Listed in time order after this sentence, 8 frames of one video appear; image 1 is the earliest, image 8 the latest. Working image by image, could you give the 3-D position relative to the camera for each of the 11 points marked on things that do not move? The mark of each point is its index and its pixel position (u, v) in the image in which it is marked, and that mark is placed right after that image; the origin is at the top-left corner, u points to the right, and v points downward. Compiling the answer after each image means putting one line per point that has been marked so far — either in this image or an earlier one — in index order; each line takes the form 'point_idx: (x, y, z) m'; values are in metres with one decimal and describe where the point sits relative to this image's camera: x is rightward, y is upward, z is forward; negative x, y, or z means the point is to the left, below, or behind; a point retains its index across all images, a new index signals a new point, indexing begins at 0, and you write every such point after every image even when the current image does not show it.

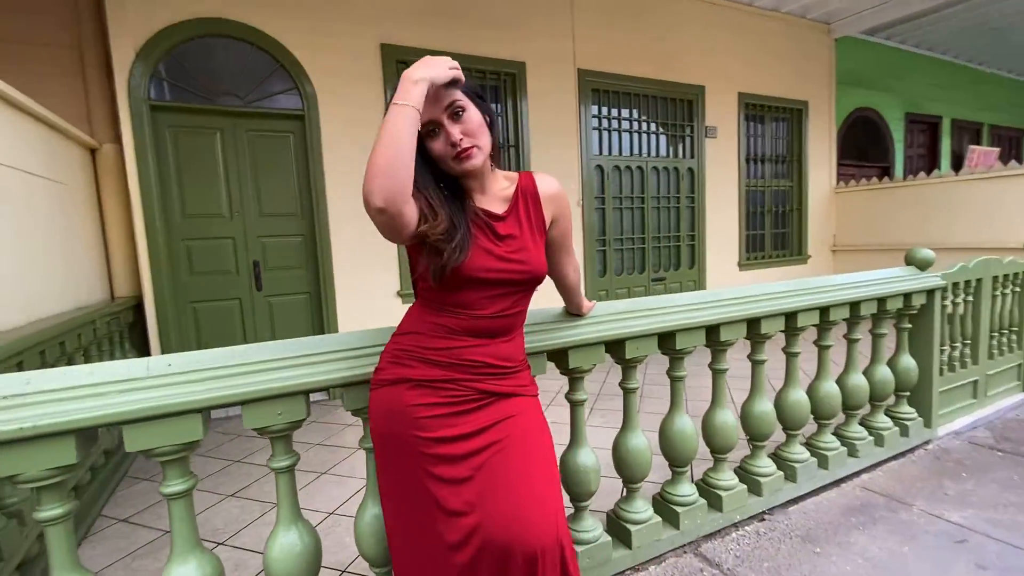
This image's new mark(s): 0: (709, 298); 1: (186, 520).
0: (+0.7, 0.0, +1.9) m
1: (-0.8, -0.6, +1.2) m
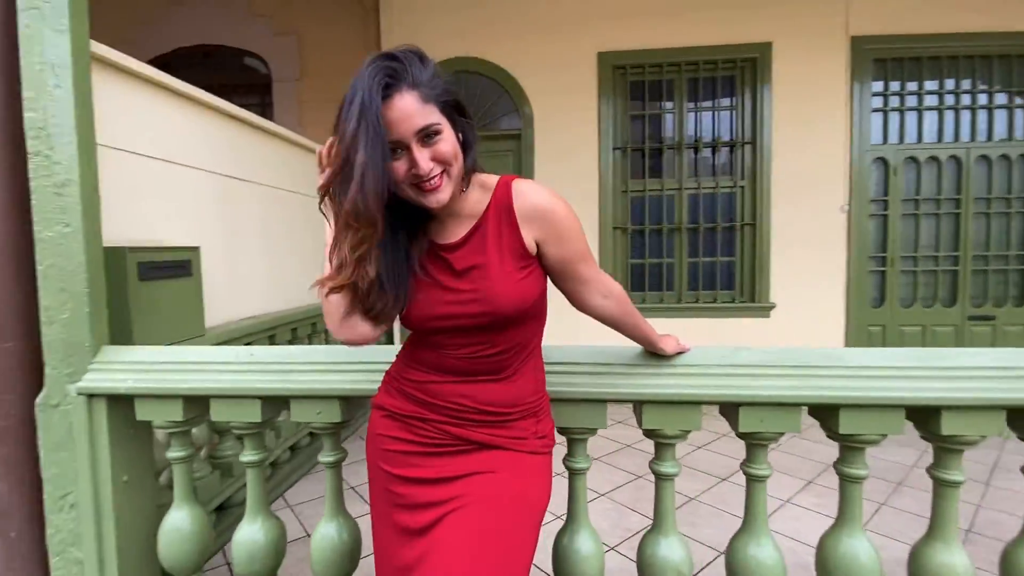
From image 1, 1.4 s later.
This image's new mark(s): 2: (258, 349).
0: (+1.0, -0.2, +1.2) m
1: (-0.7, -0.6, +1.4) m
2: (-0.7, -0.2, +1.4) m
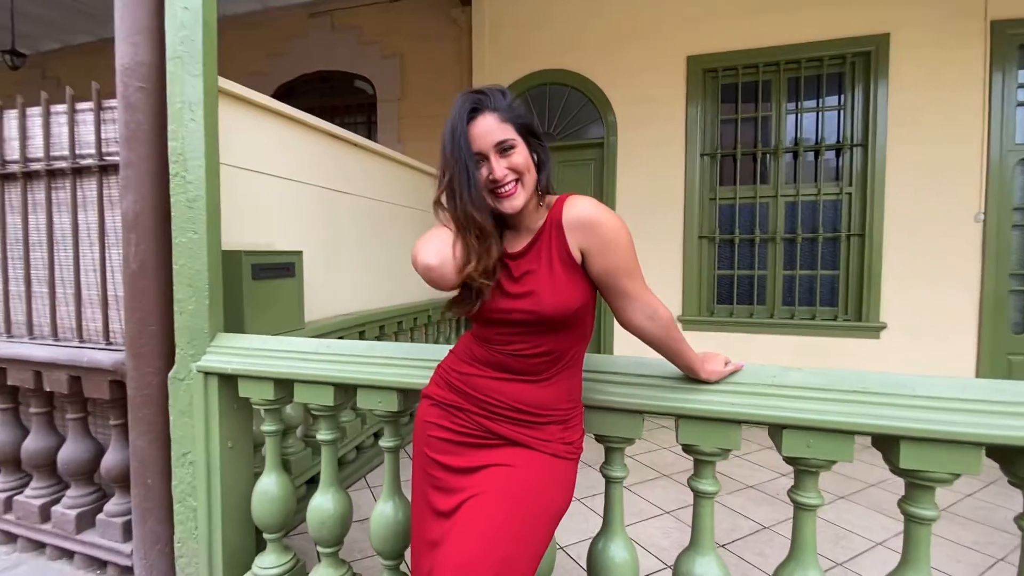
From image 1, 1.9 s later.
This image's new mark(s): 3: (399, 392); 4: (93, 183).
0: (+1.0, -0.2, +1.0) m
1: (-0.6, -0.6, +1.6) m
2: (-0.6, -0.2, +1.5) m
3: (-0.3, -0.3, +1.4) m
4: (-1.6, +0.4, +1.8) m
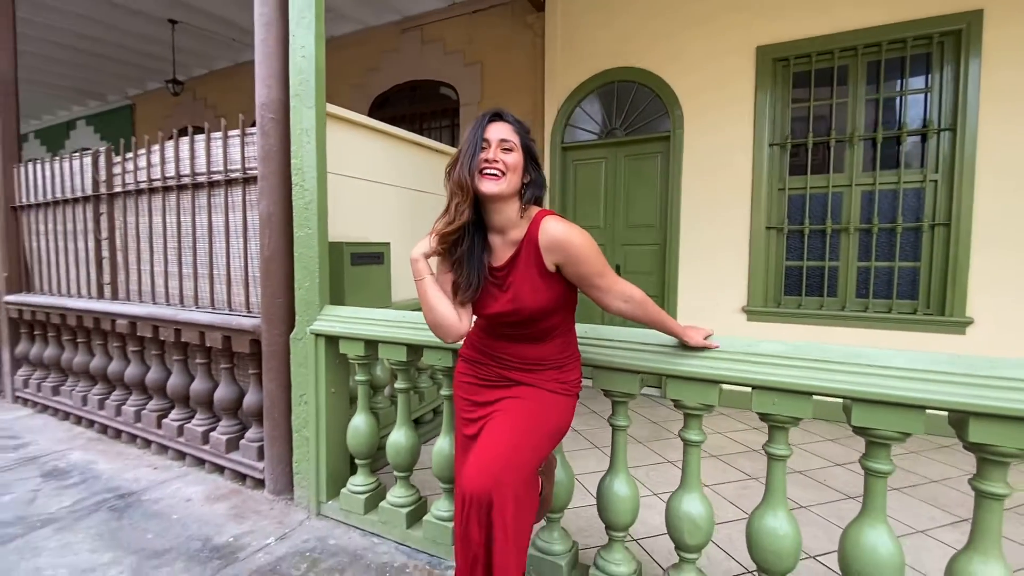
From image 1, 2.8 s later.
0: (+1.1, -0.2, +1.2) m
1: (-0.5, -0.5, +2.0) m
2: (-0.4, -0.1, +2.0) m
3: (-0.2, -0.2, +1.8) m
4: (-1.4, +0.5, +2.4) m
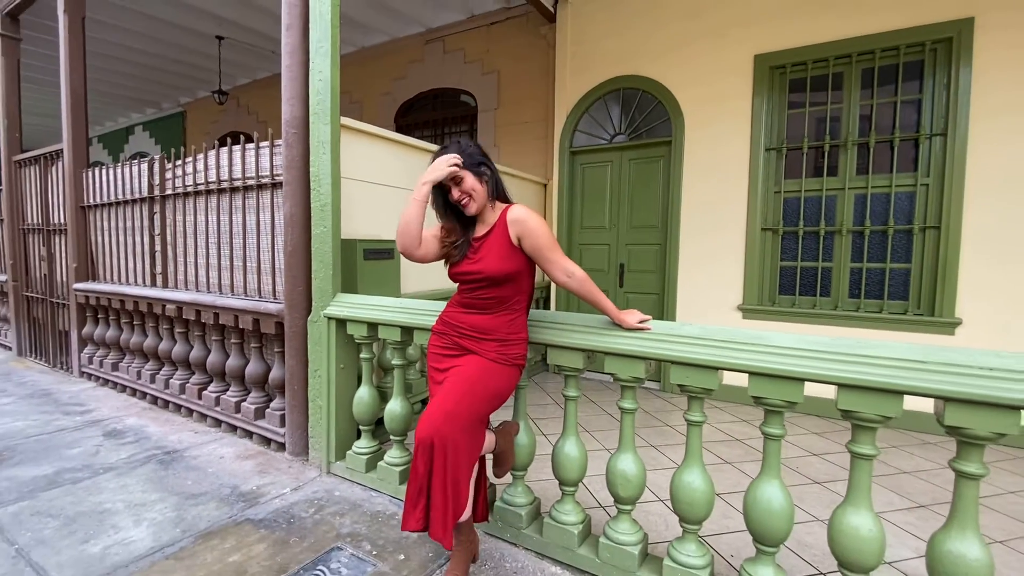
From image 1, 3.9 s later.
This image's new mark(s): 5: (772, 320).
0: (+0.9, -0.2, +1.4) m
1: (-0.5, -0.4, +2.3) m
2: (-0.5, -0.1, +2.3) m
3: (-0.3, -0.2, +2.1) m
4: (-1.4, +0.5, +2.8) m
5: (+2.2, -0.3, +4.2) m
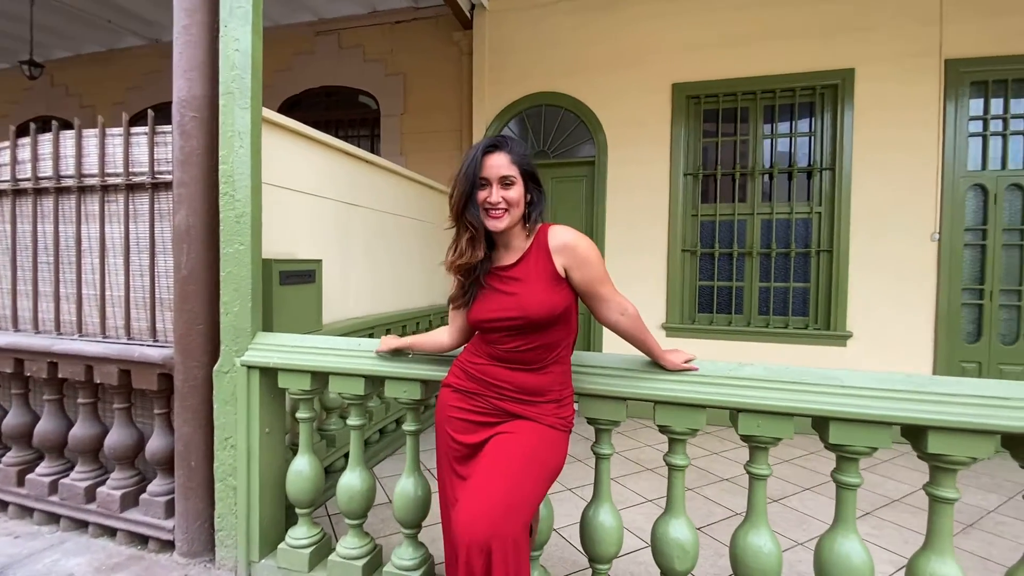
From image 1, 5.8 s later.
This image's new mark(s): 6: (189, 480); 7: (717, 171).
0: (+1.1, -0.3, +1.3) m
1: (-0.6, -0.6, +1.8) m
2: (-0.5, -0.2, +1.8) m
3: (-0.3, -0.3, +1.7) m
4: (-1.6, +0.4, +2.1) m
5: (+1.6, -0.4, +4.3) m
6: (-1.3, -0.8, +1.9) m
7: (+1.8, +1.0, +4.3) m
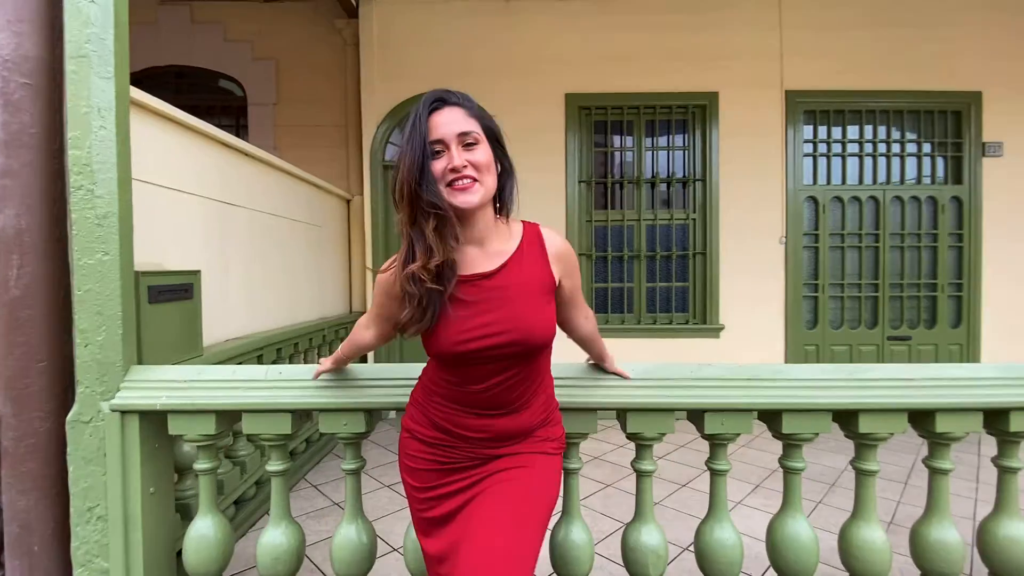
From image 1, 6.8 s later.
0: (+1.0, -0.3, +1.5) m
1: (-0.7, -0.6, +1.5) m
2: (-0.7, -0.2, +1.5) m
3: (-0.4, -0.4, +1.4) m
4: (-1.8, +0.3, +1.5) m
5: (+0.7, -0.5, +4.5) m
6: (-1.4, -0.8, +1.4) m
7: (+0.9, +1.0, +4.5) m
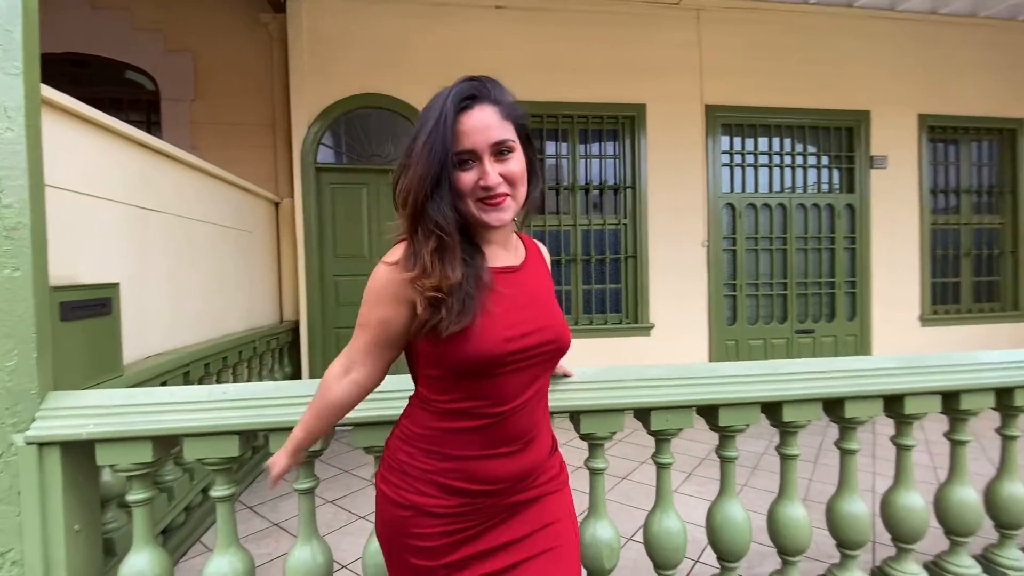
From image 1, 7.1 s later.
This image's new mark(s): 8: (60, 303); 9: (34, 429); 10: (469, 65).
0: (+0.8, -0.3, +1.6) m
1: (-0.8, -0.7, +1.4) m
2: (-0.8, -0.3, +1.4) m
3: (-0.6, -0.4, +1.4) m
4: (-1.9, +0.2, +1.3) m
5: (+0.2, -0.5, +4.6) m
6: (-1.5, -0.9, +1.3) m
7: (+0.3, +1.0, +4.6) m
8: (-1.6, -0.1, +1.7) m
9: (-1.3, -0.4, +1.3) m
10: (-0.4, +2.1, +4.5) m
